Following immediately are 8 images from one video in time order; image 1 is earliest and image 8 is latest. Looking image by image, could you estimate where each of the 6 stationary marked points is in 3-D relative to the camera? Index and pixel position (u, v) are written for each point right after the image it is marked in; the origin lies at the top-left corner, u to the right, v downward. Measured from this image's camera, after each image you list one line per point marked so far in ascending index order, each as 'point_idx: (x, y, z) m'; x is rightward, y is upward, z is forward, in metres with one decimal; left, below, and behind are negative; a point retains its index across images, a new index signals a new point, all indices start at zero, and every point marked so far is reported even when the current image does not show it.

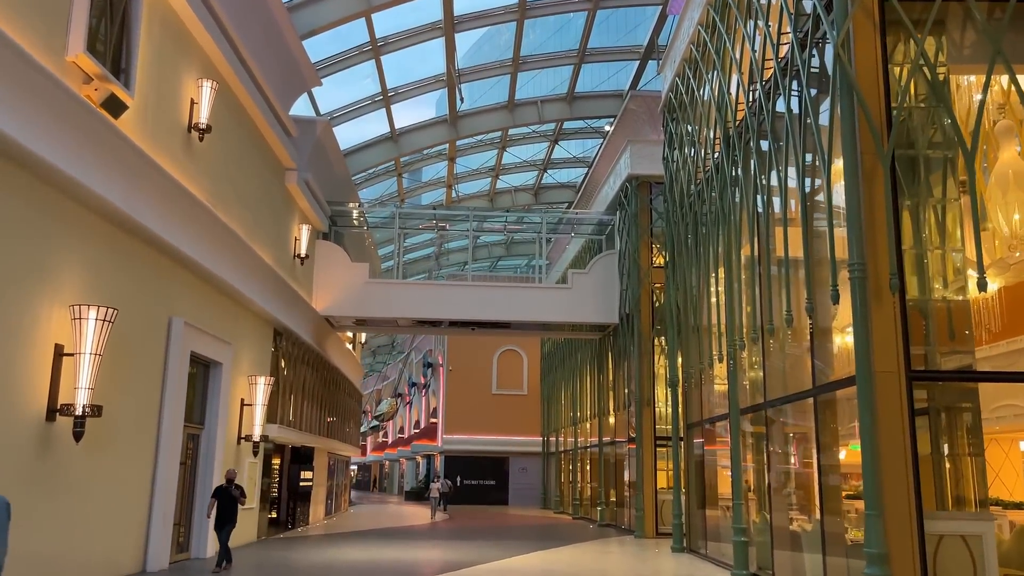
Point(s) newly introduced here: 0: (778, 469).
0: (+2.8, -1.9, +9.0) m
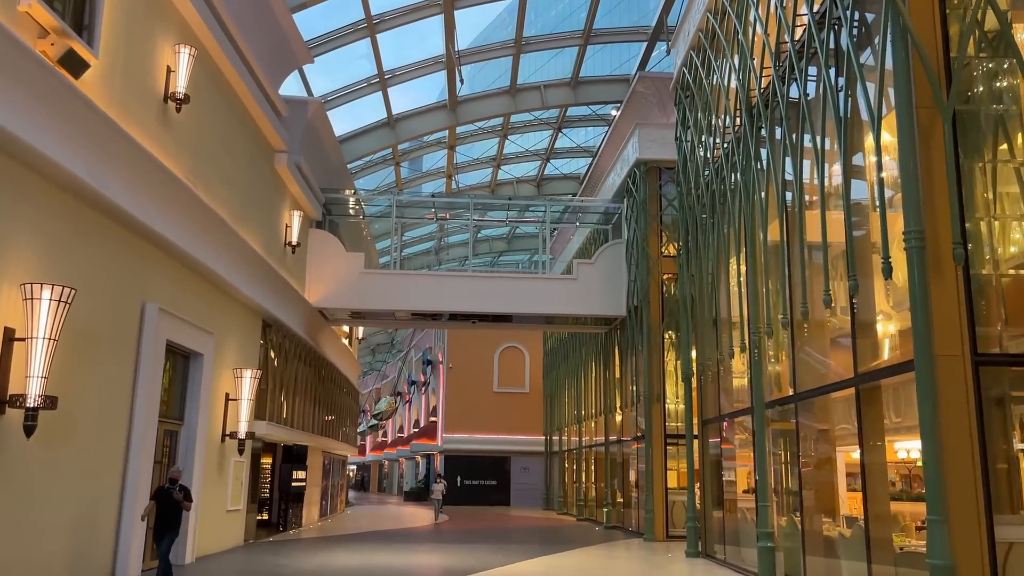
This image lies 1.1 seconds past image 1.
0: (+2.9, -1.7, +8.2) m
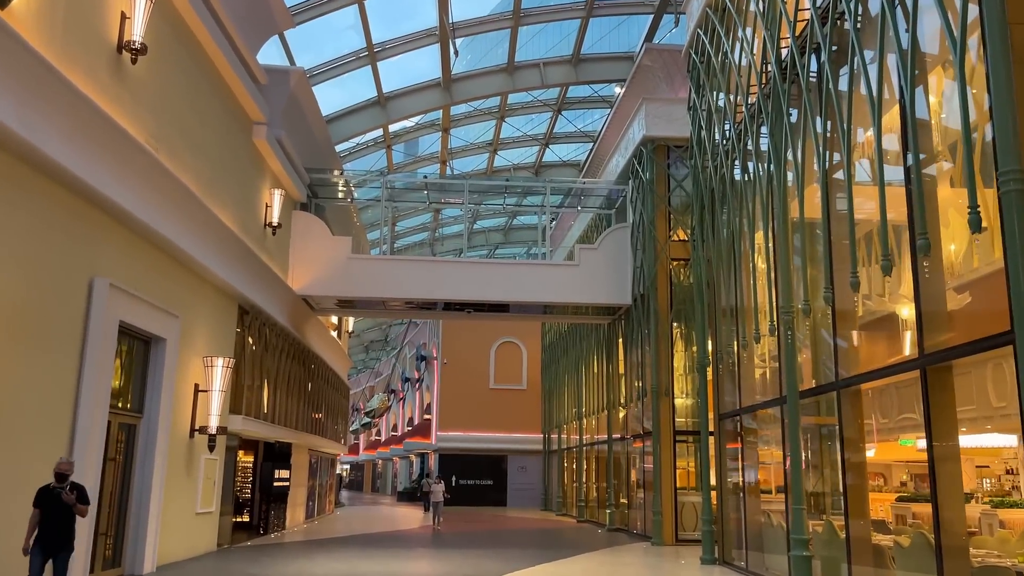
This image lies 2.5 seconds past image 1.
0: (+2.9, -1.5, +7.1) m
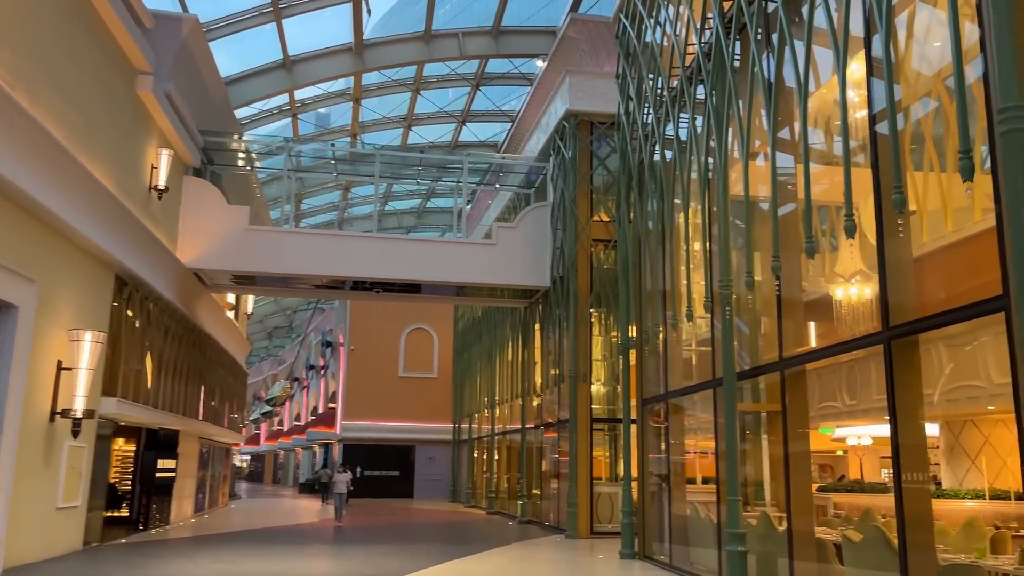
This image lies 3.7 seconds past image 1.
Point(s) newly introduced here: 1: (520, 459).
0: (+2.2, -1.3, +6.5) m
1: (+0.2, -3.7, +18.2) m
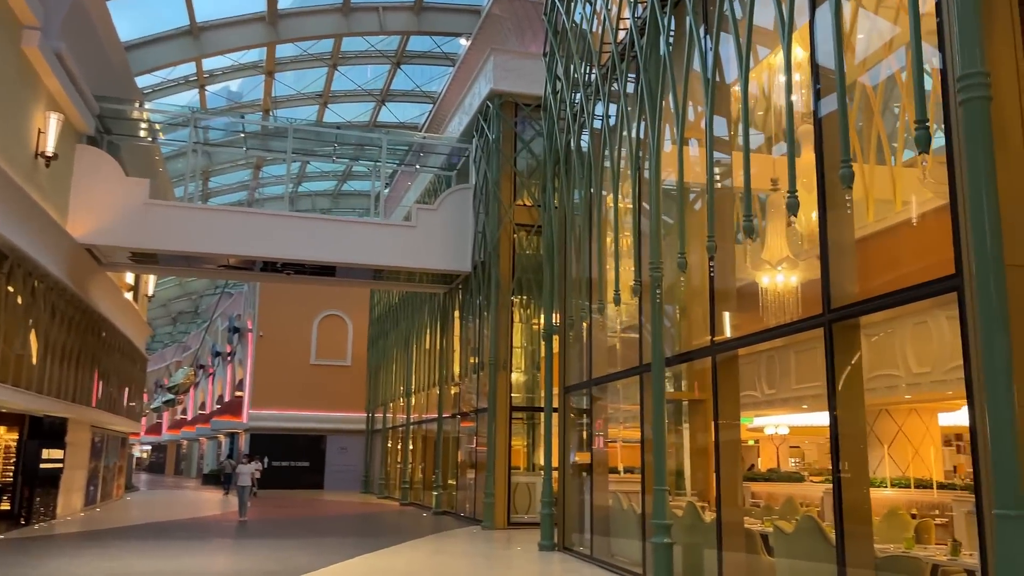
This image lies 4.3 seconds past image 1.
0: (+1.6, -1.1, +6.3) m
1: (-1.6, -3.4, +17.8) m
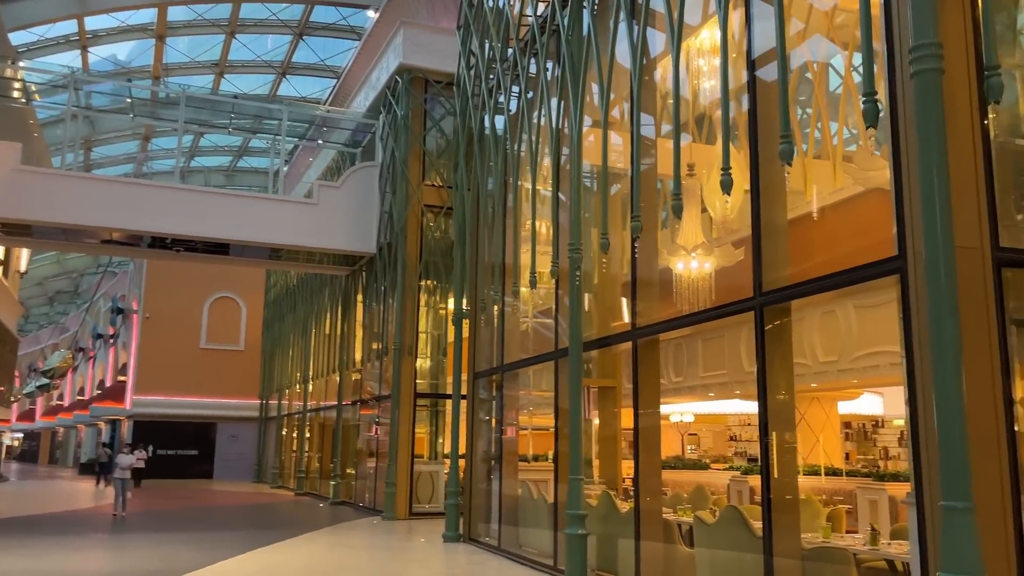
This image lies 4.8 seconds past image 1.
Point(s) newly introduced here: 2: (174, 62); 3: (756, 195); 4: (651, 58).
0: (+1.0, -1.0, +6.1) m
1: (-3.6, -3.0, +17.1) m
2: (-7.7, +5.2, +19.3) m
3: (+1.5, +0.5, +5.1) m
4: (+1.1, +1.8, +6.7) m
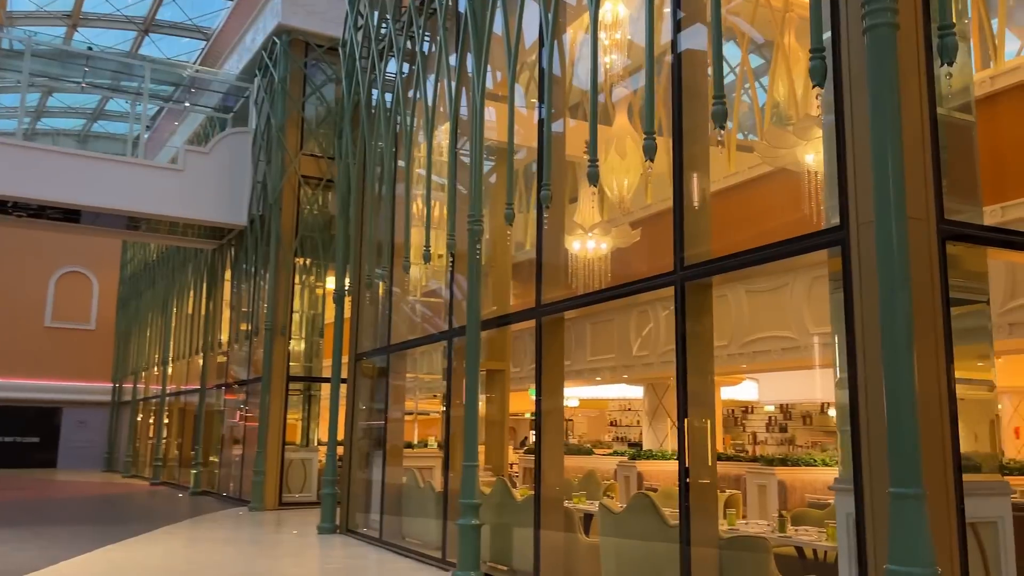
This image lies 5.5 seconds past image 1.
0: (+0.2, -0.8, +5.8) m
1: (-6.0, -2.6, +16.0) m
2: (-10.2, +5.8, +17.4) m
3: (+0.9, +0.7, +4.8) m
4: (+0.3, +2.0, +6.4) m
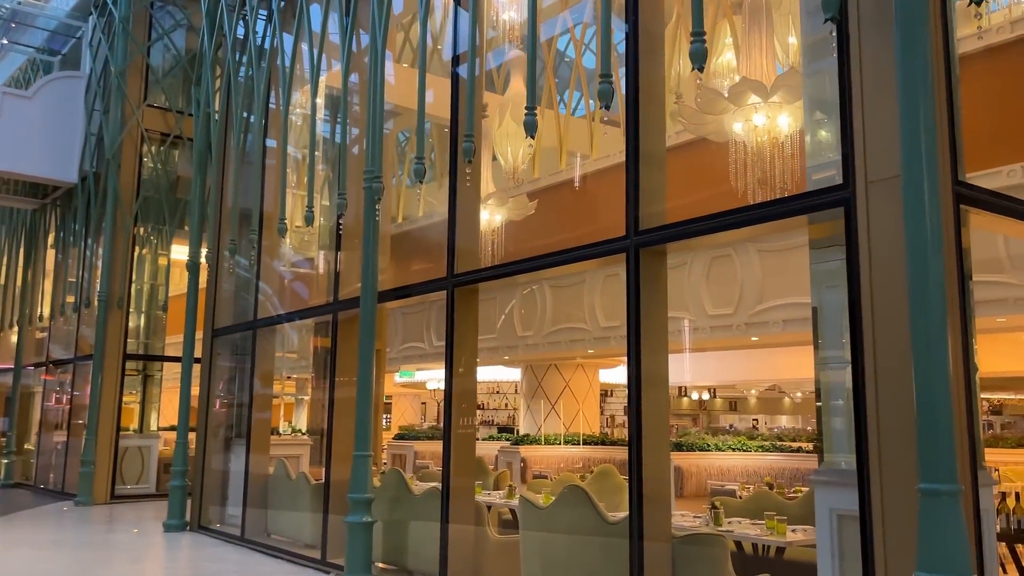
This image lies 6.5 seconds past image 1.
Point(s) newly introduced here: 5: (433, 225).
0: (-0.4, -0.6, +5.1) m
1: (-8.4, -2.0, +14.1) m
2: (-12.5, +6.5, +14.5) m
3: (+0.5, +0.8, +4.3) m
4: (-0.3, +2.2, +5.7) m
5: (-0.6, +0.4, +5.7) m
